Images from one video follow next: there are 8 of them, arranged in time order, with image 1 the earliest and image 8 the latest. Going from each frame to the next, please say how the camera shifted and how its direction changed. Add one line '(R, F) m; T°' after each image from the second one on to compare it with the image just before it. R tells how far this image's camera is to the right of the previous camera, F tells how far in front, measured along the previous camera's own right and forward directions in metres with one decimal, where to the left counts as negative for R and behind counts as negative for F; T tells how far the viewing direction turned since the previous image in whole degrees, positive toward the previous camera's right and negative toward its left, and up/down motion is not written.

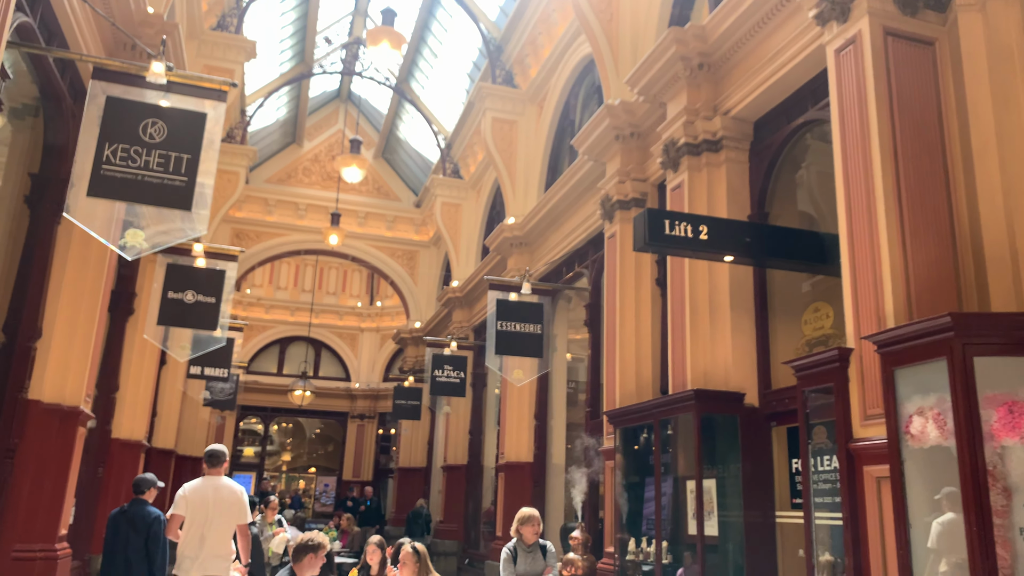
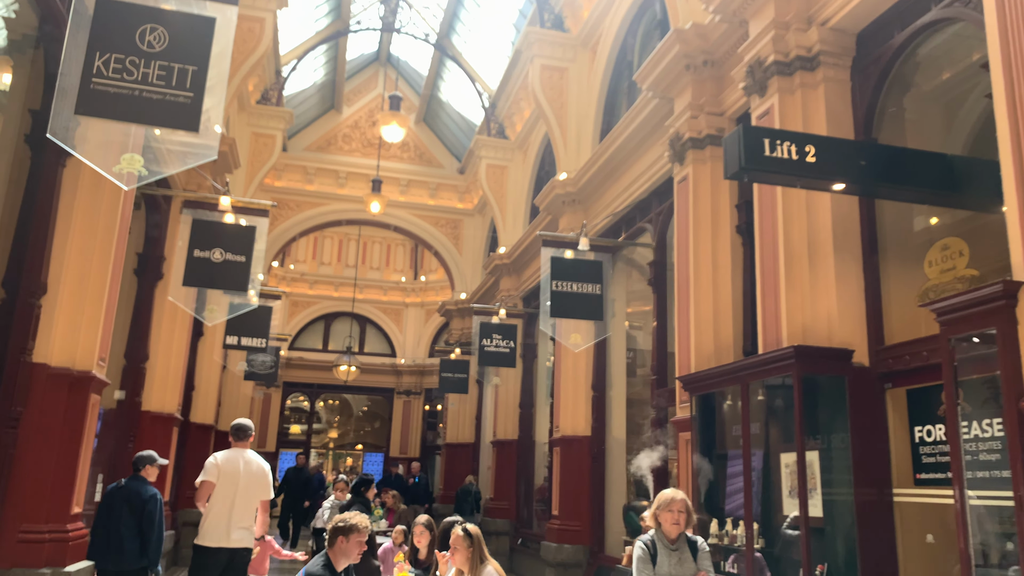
(-0.1, +0.8) m; -3°
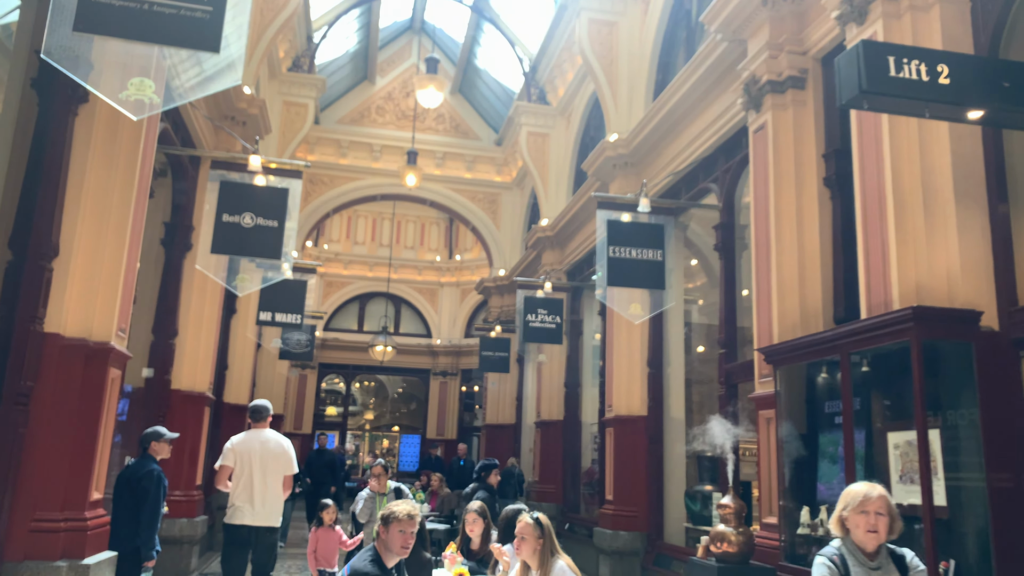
(-0.2, +0.6) m; -2°
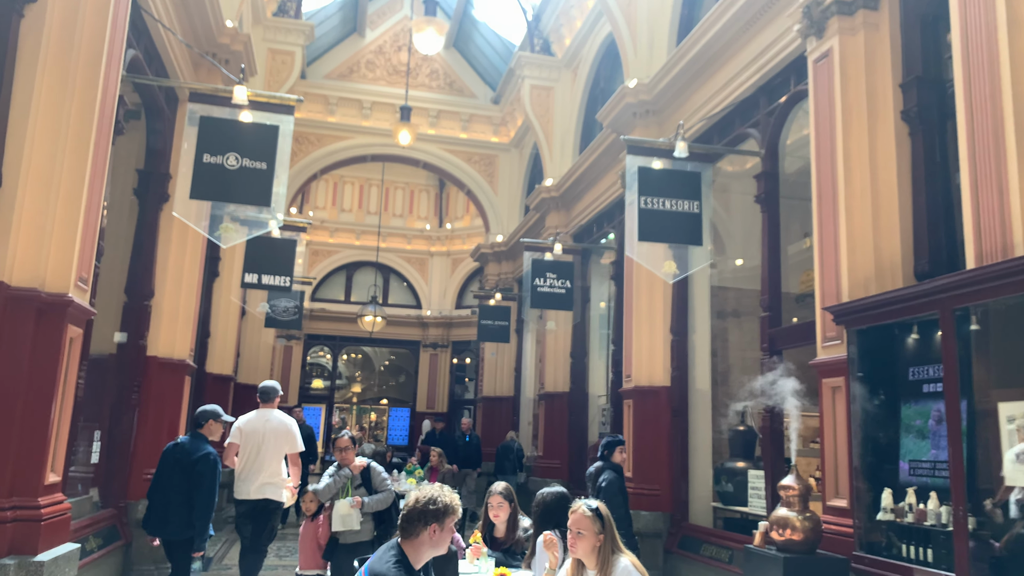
(-0.3, +0.8) m; +1°
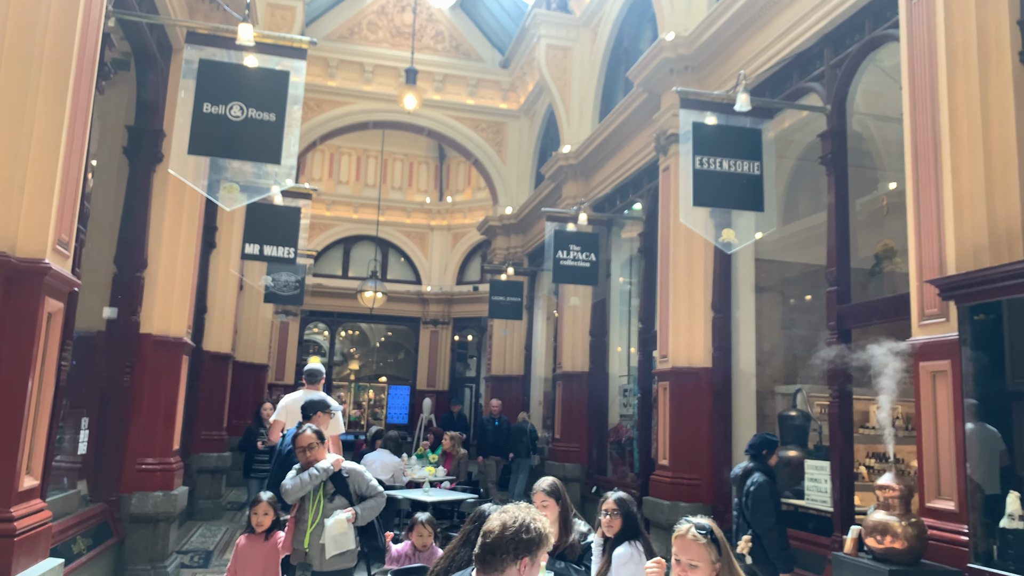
(-0.3, +0.7) m; +1°
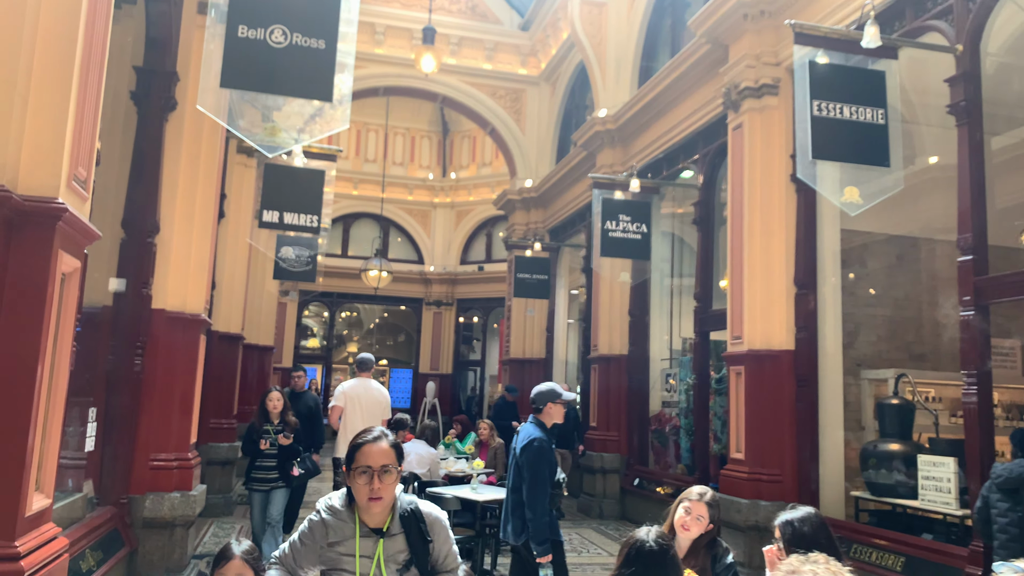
(-0.6, +0.8) m; +1°
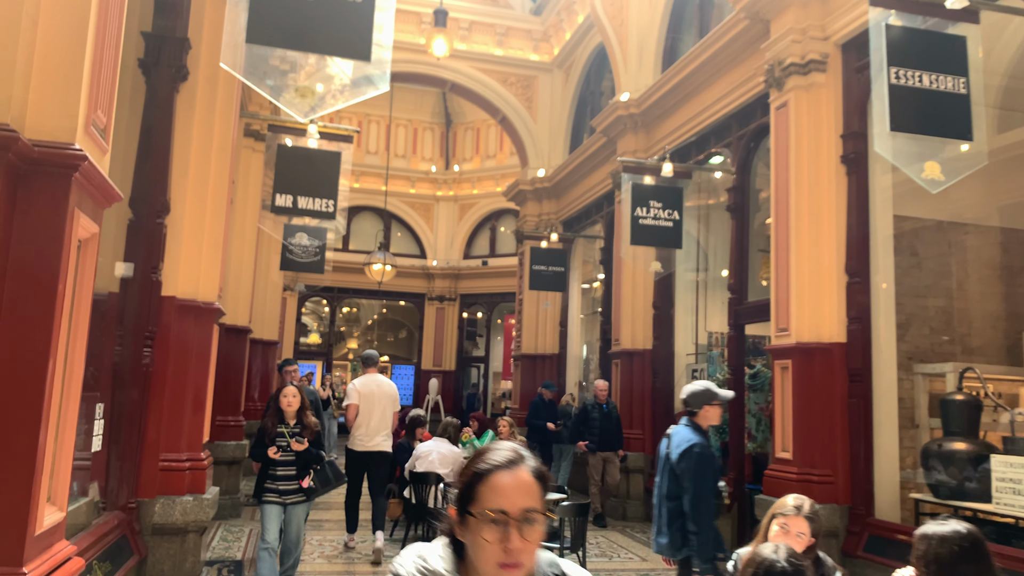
(-0.3, +0.4) m; 0°
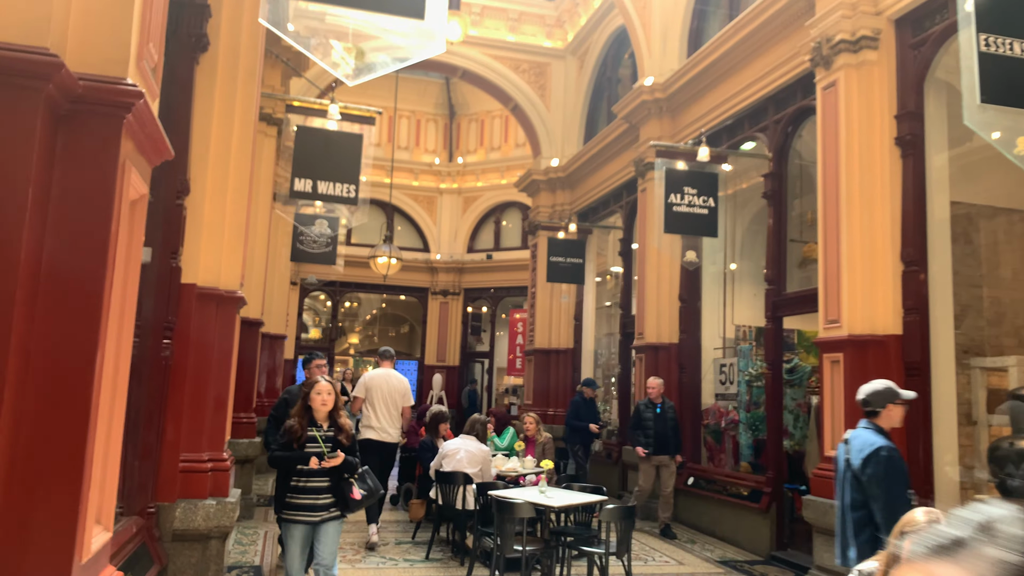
(-0.3, +0.4) m; 0°
